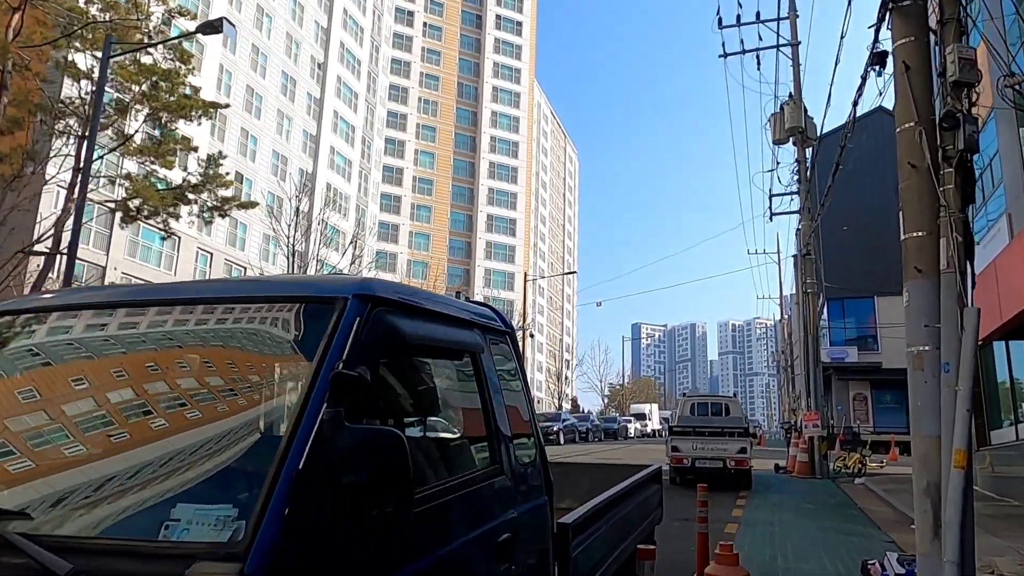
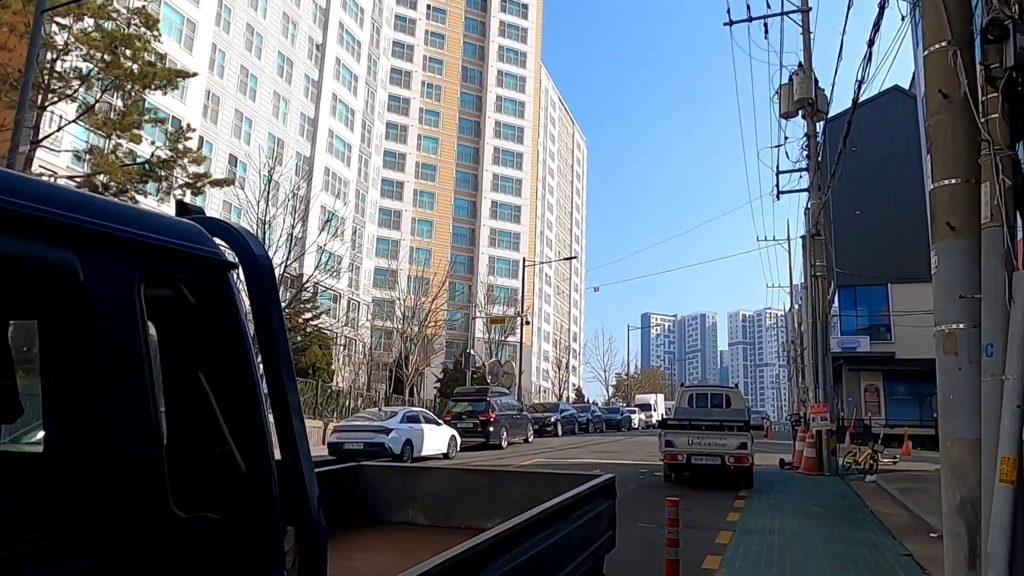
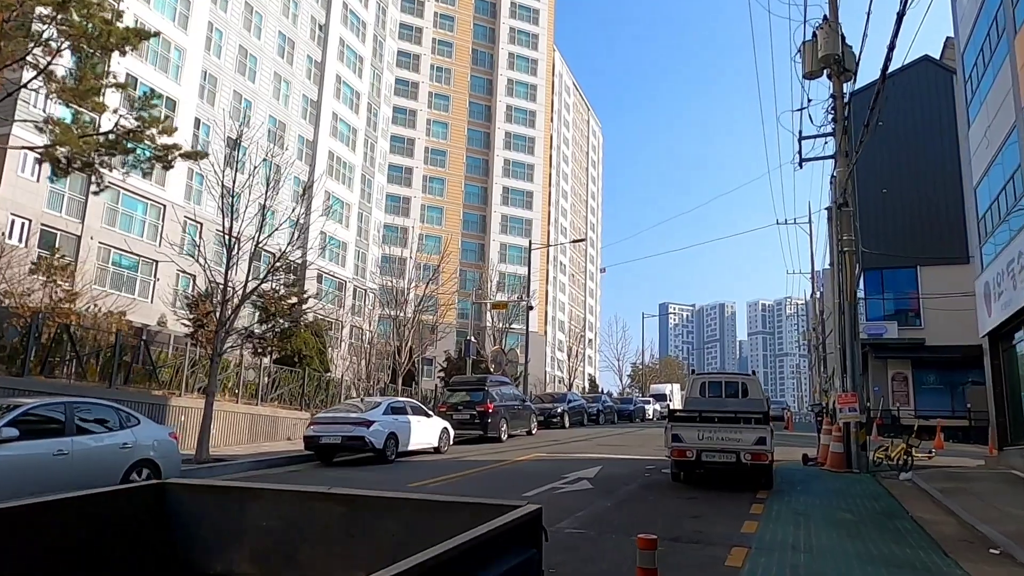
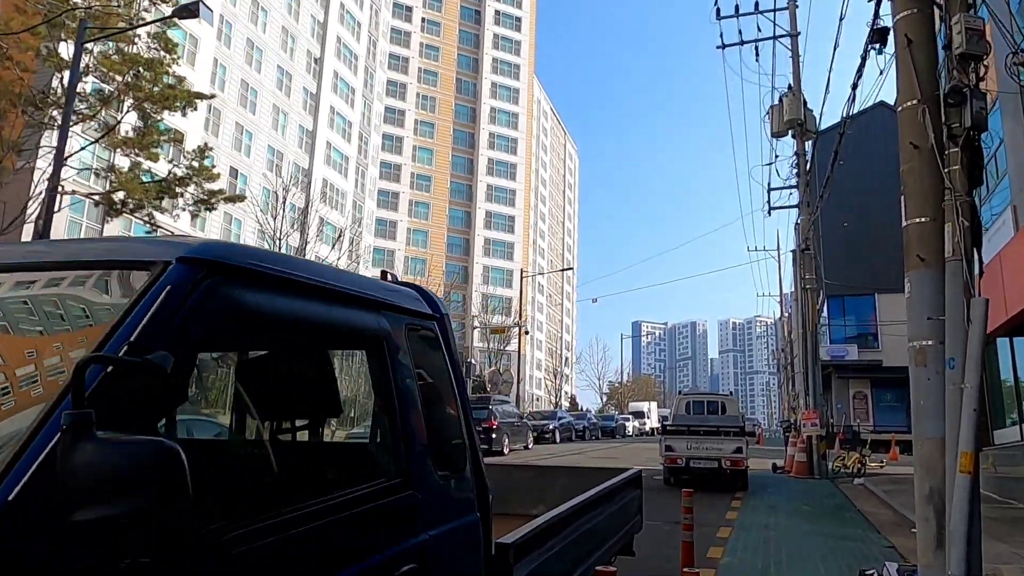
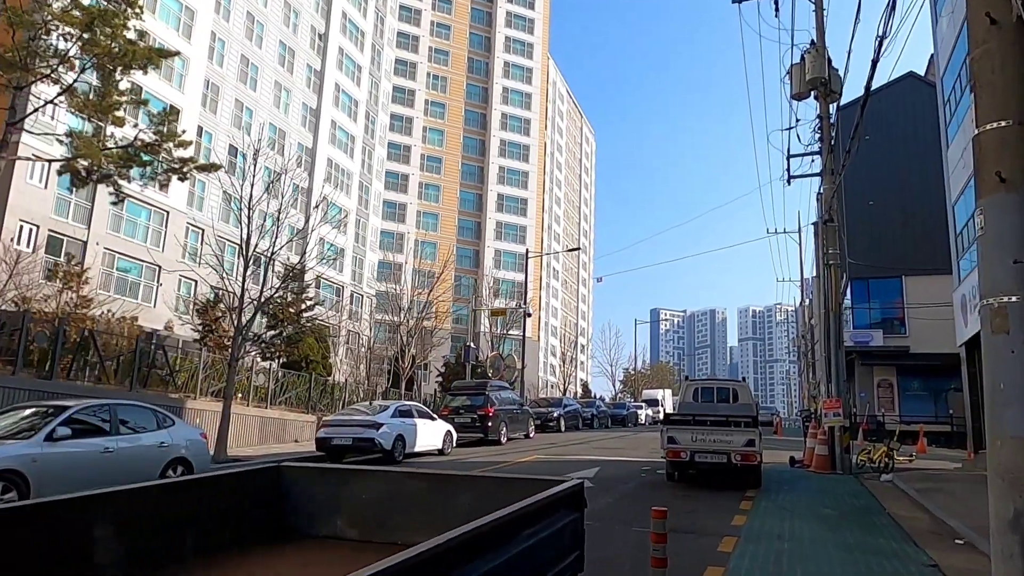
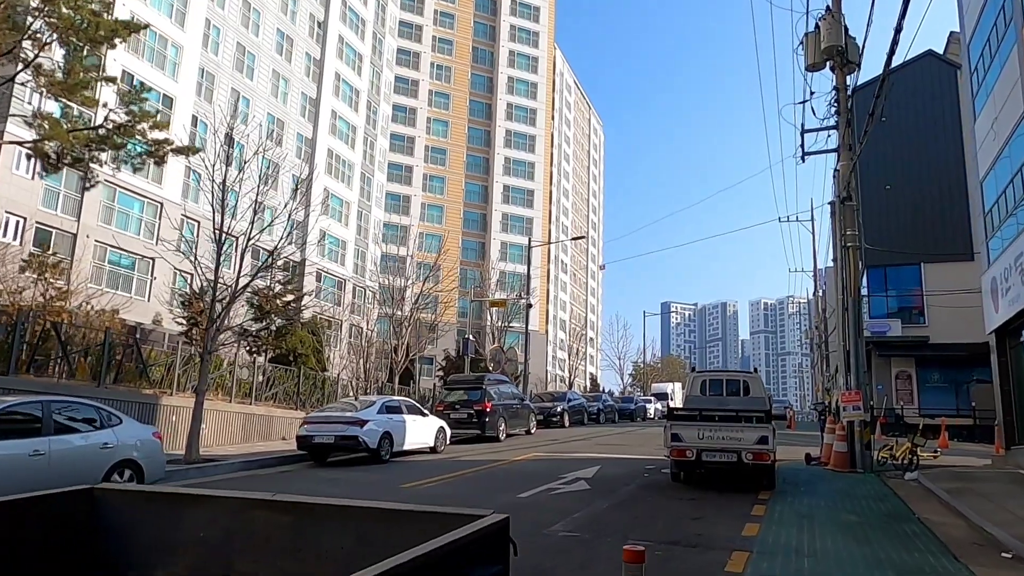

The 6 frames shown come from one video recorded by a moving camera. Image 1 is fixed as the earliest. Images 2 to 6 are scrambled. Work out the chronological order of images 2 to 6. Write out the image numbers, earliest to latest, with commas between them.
4, 2, 5, 3, 6
